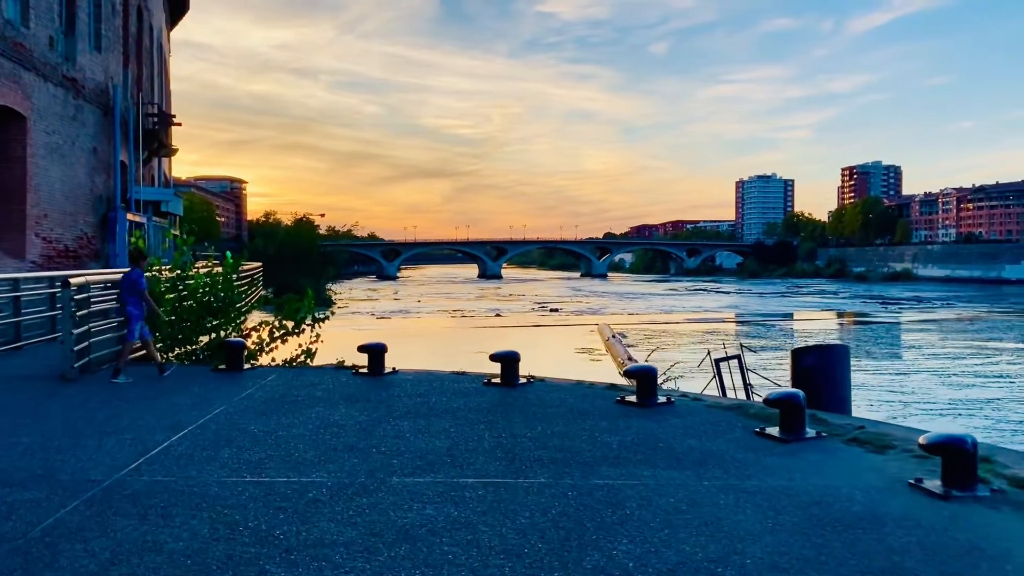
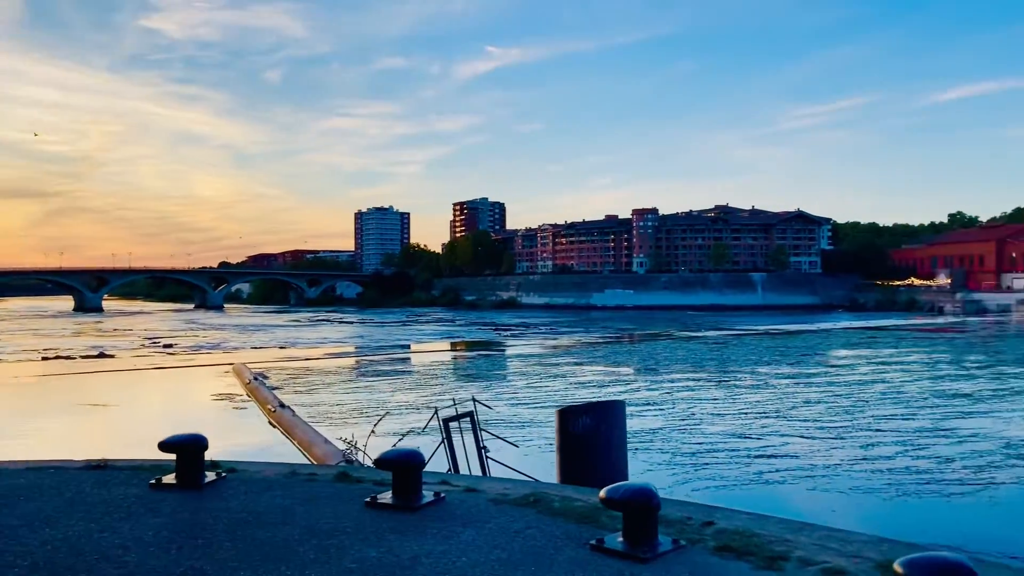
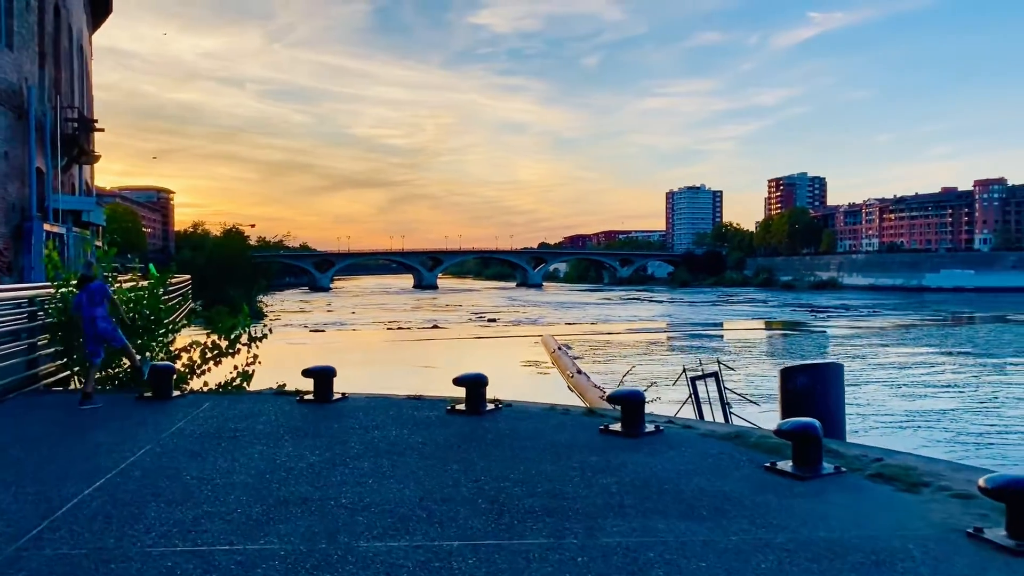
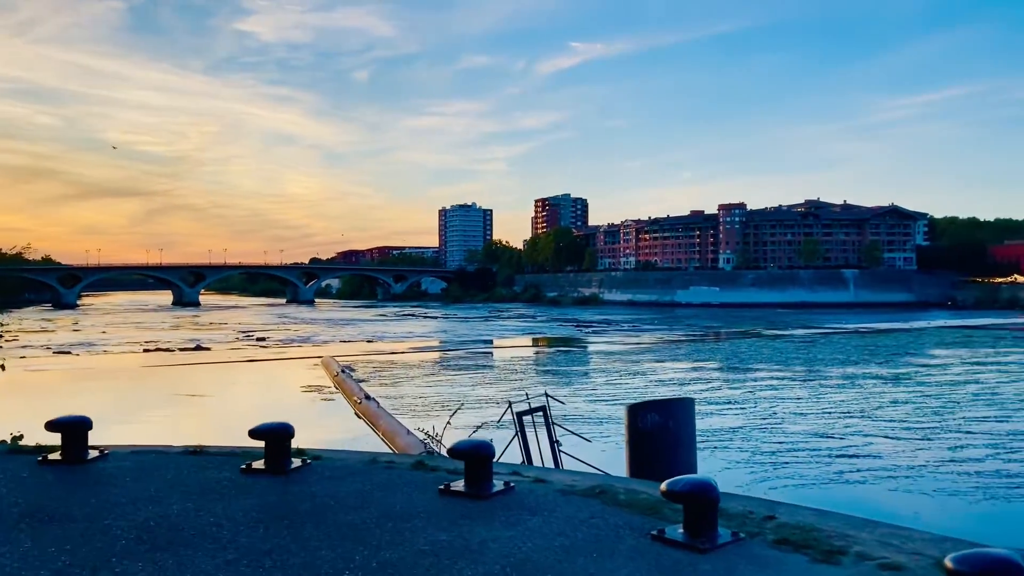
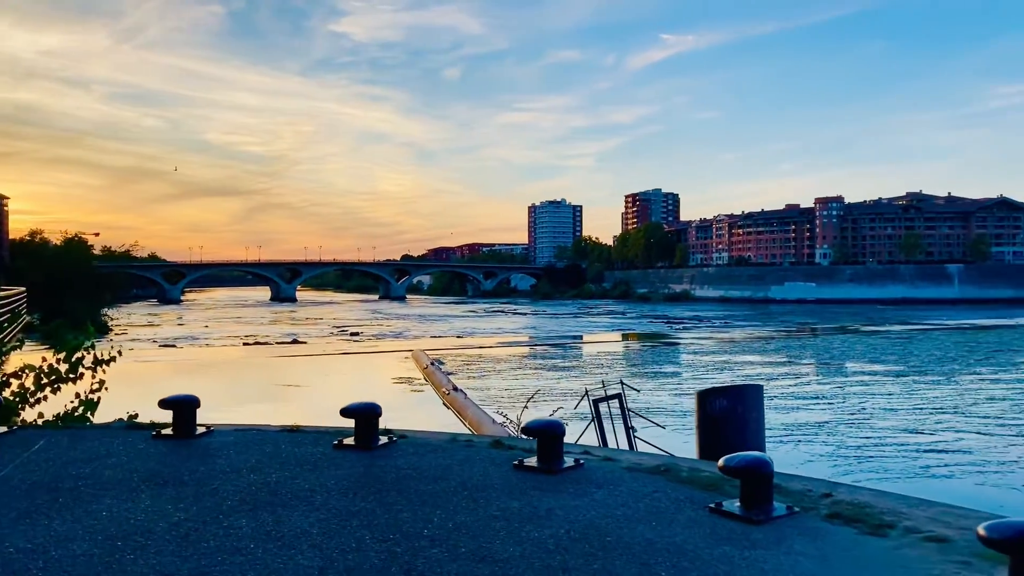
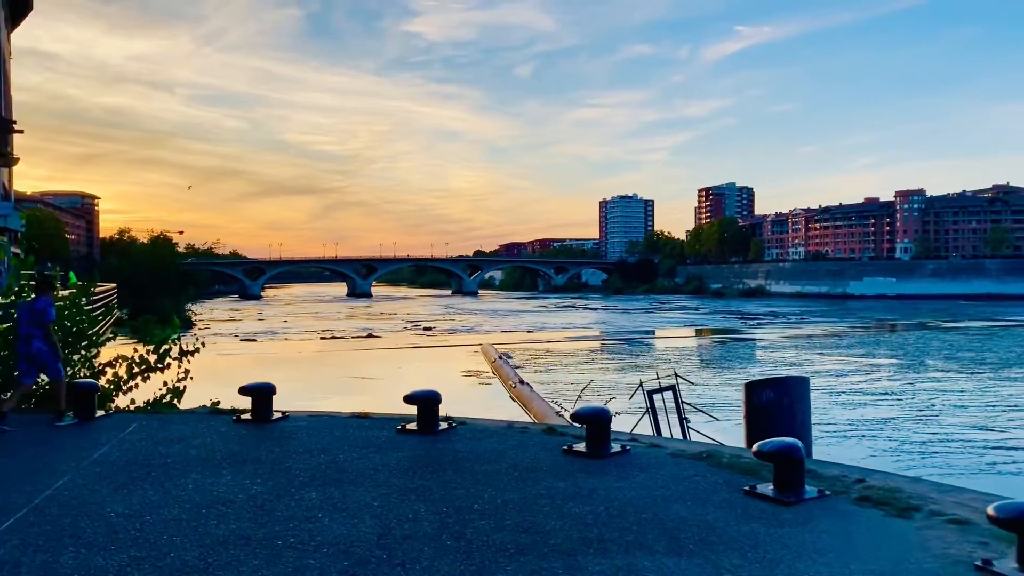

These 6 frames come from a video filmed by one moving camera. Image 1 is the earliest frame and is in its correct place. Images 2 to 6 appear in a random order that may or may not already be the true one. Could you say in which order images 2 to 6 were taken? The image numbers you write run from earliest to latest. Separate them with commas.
3, 6, 5, 4, 2
